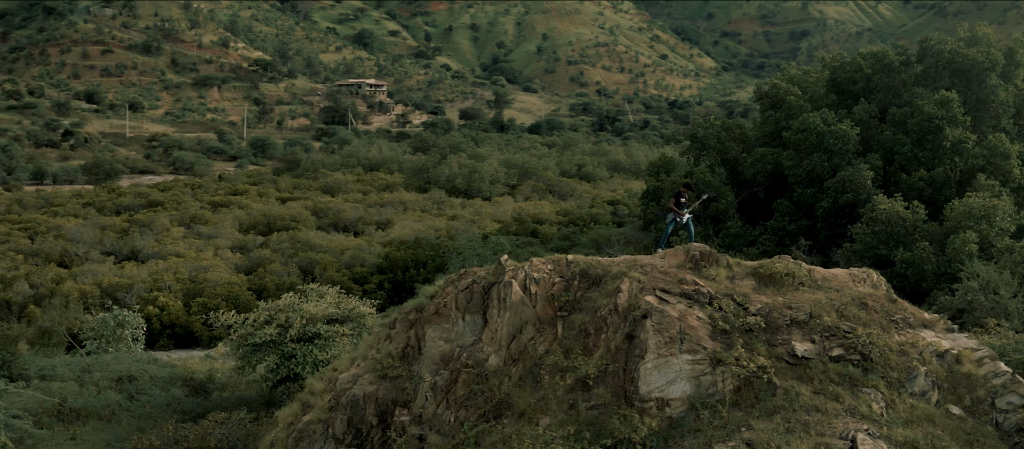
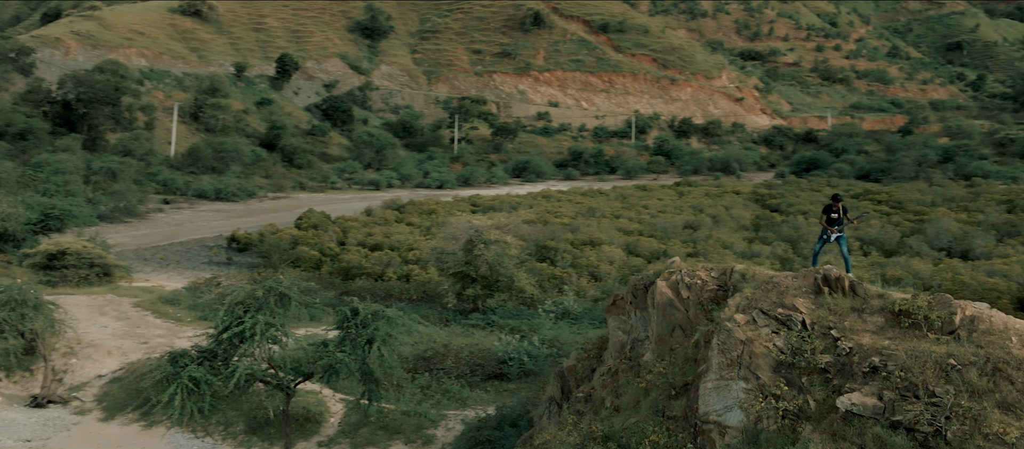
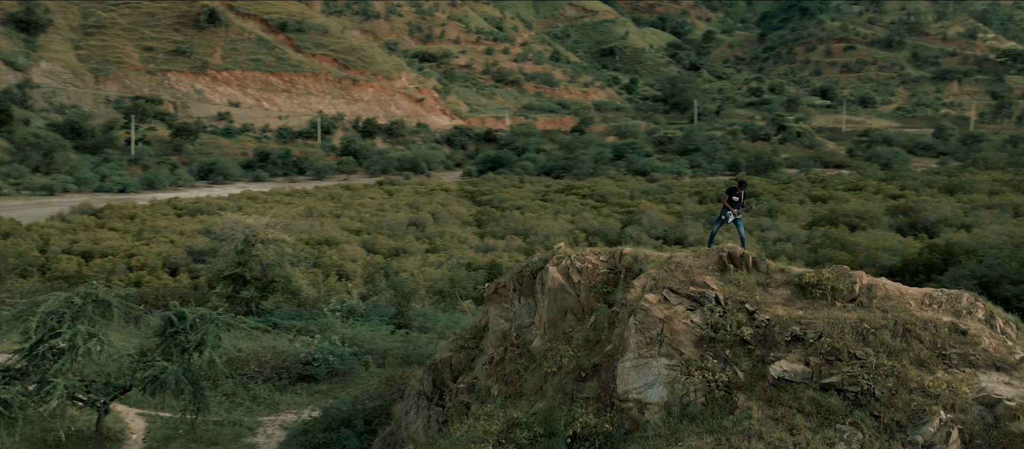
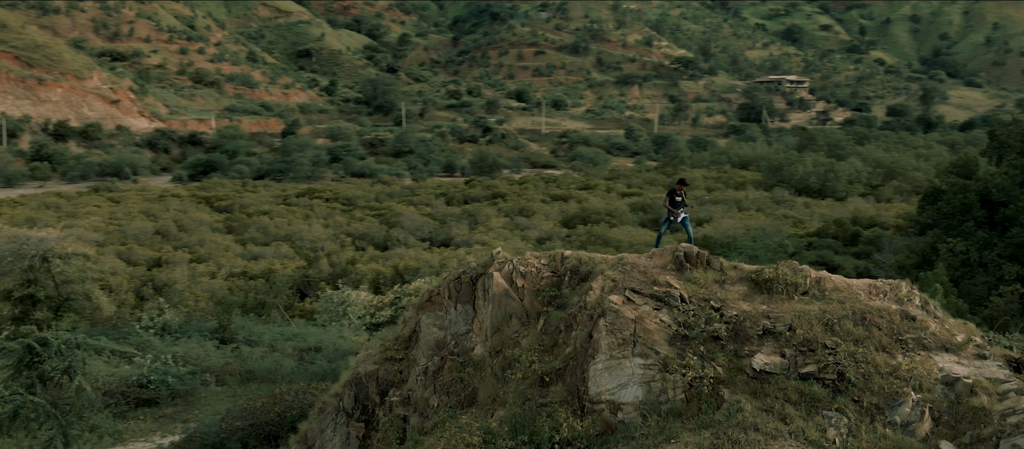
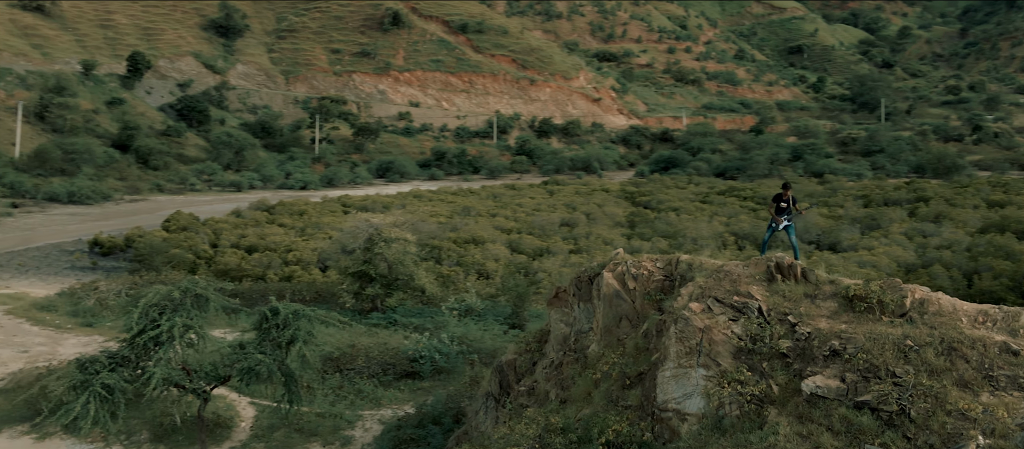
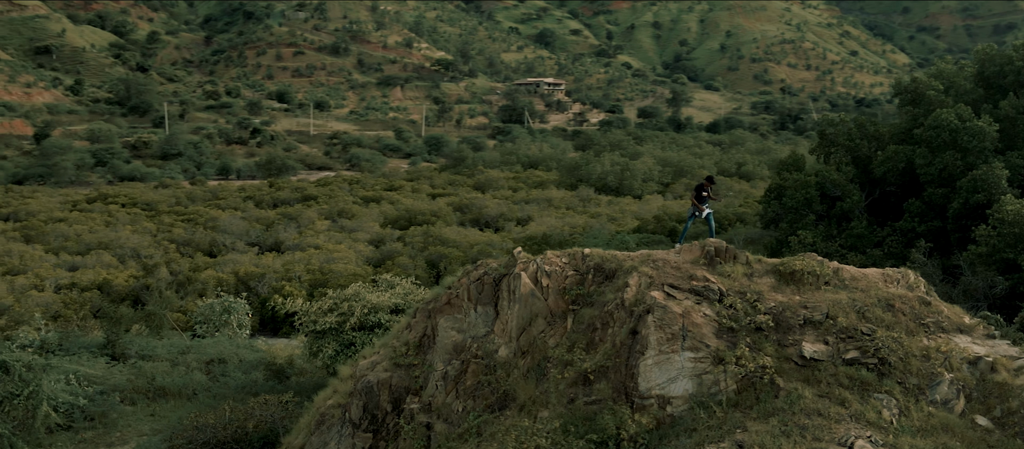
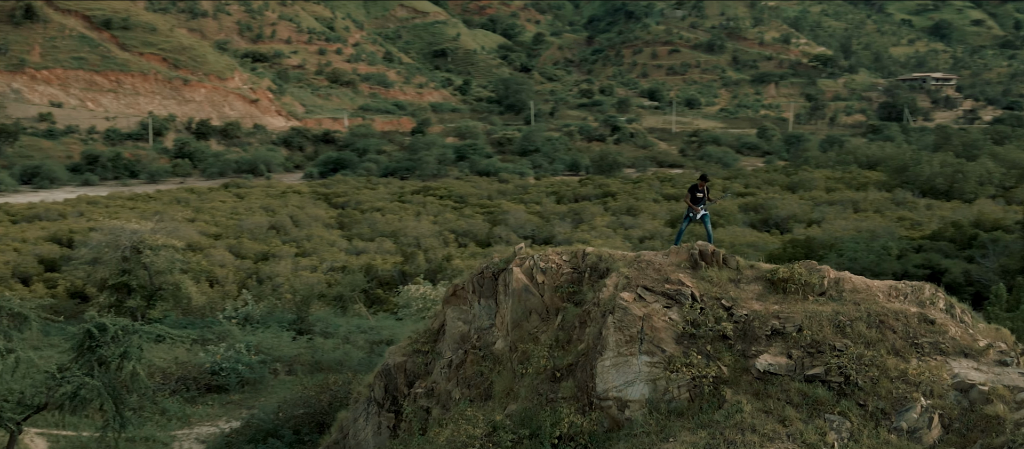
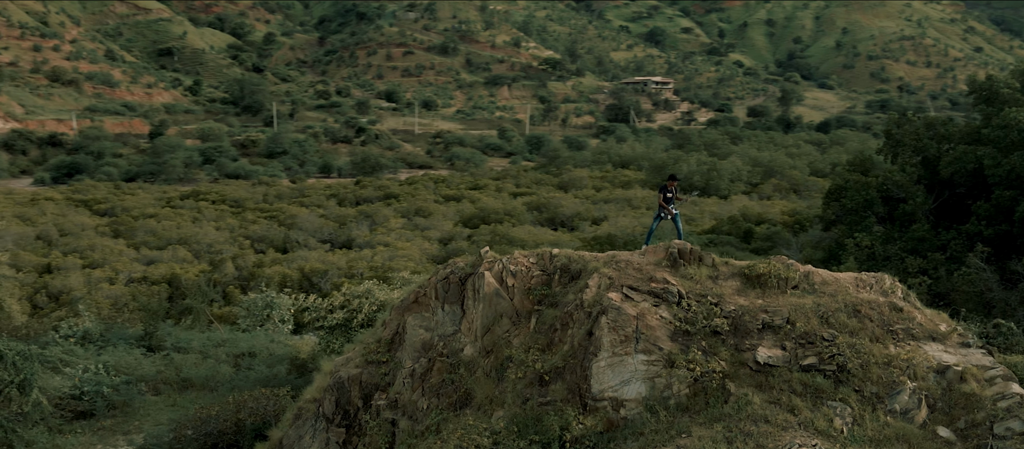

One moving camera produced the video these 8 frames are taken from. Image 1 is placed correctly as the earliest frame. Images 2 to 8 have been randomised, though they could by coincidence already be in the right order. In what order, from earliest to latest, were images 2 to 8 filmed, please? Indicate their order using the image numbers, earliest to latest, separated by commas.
6, 8, 4, 7, 3, 5, 2
